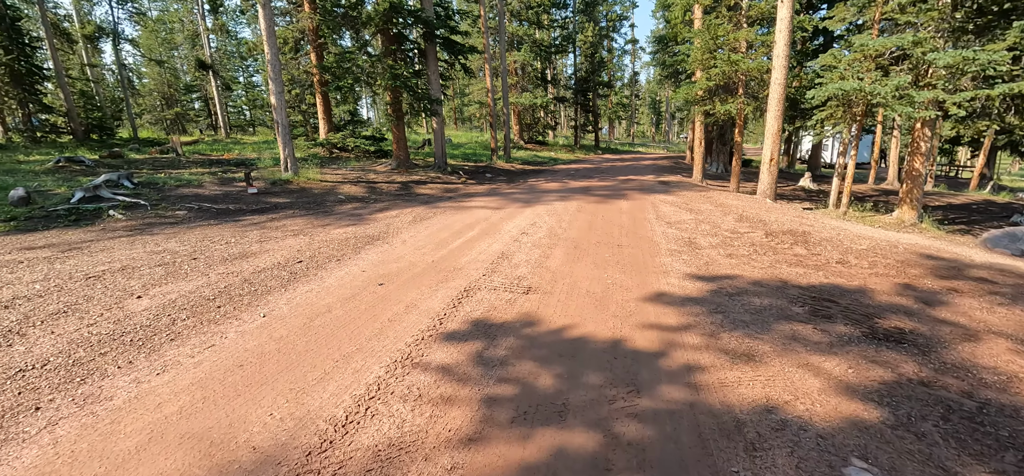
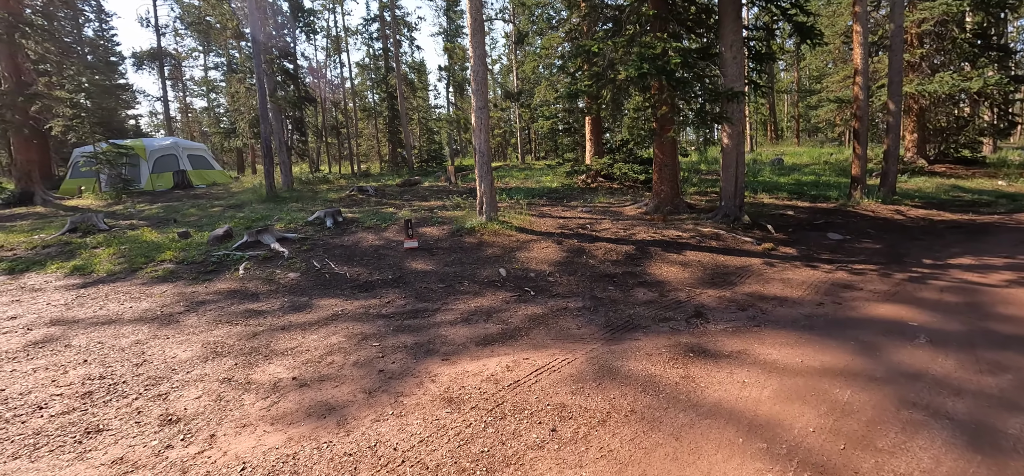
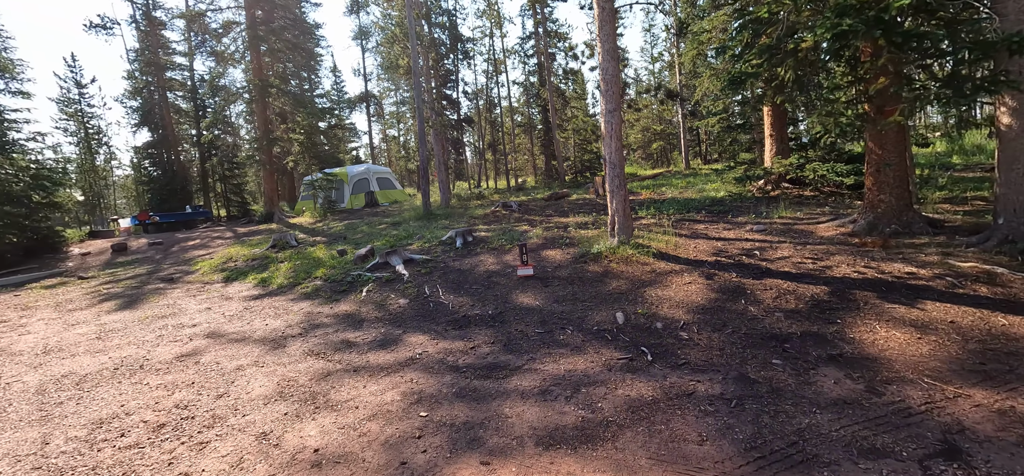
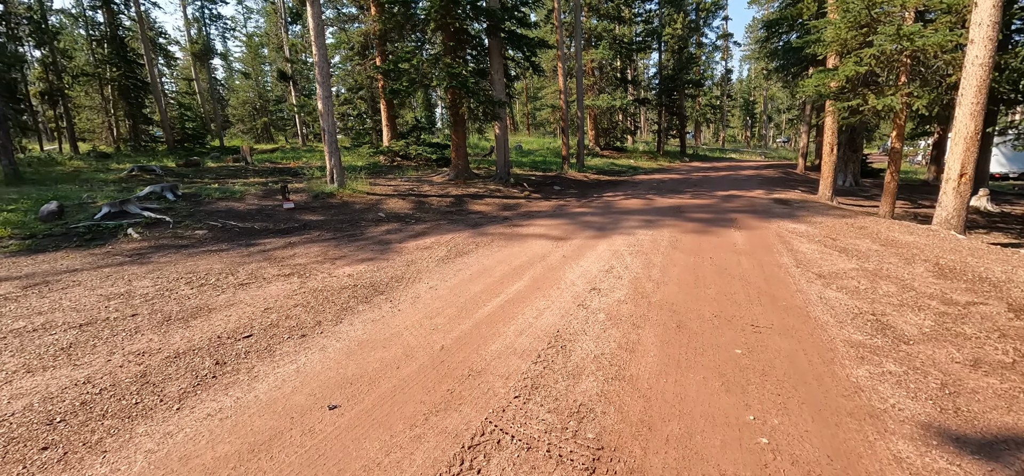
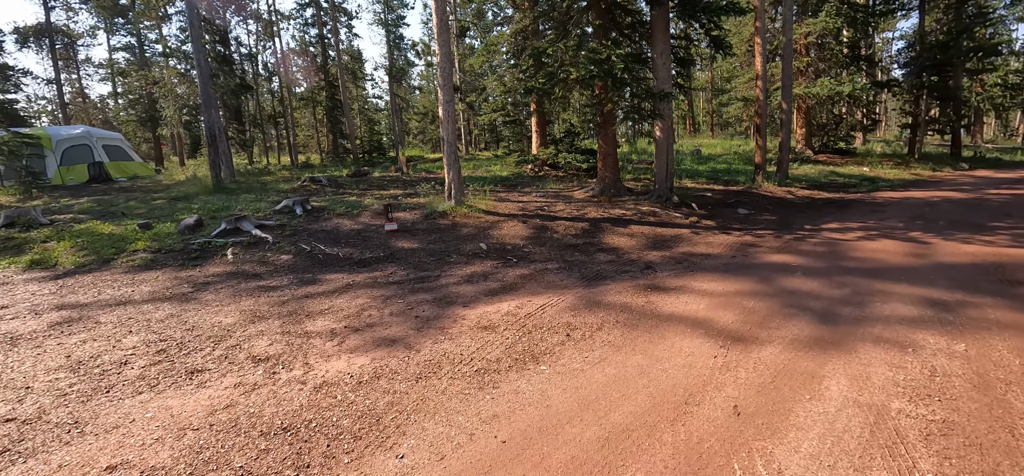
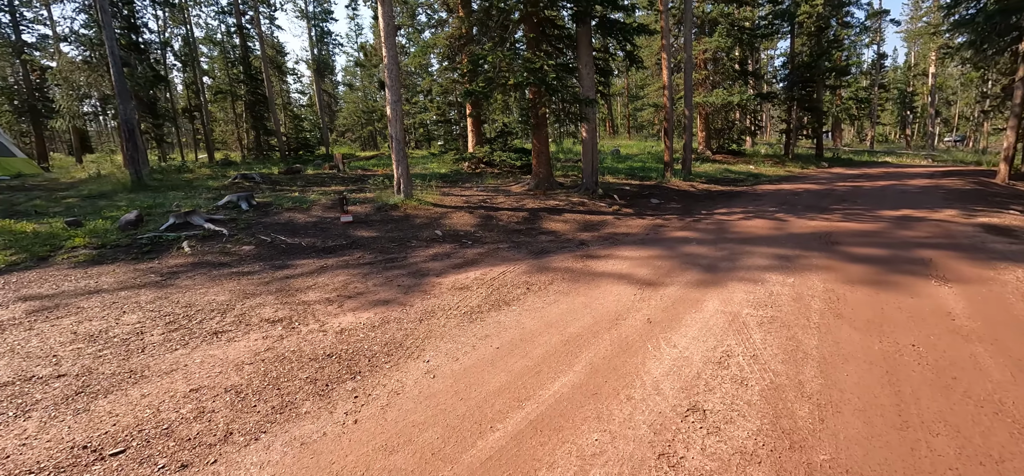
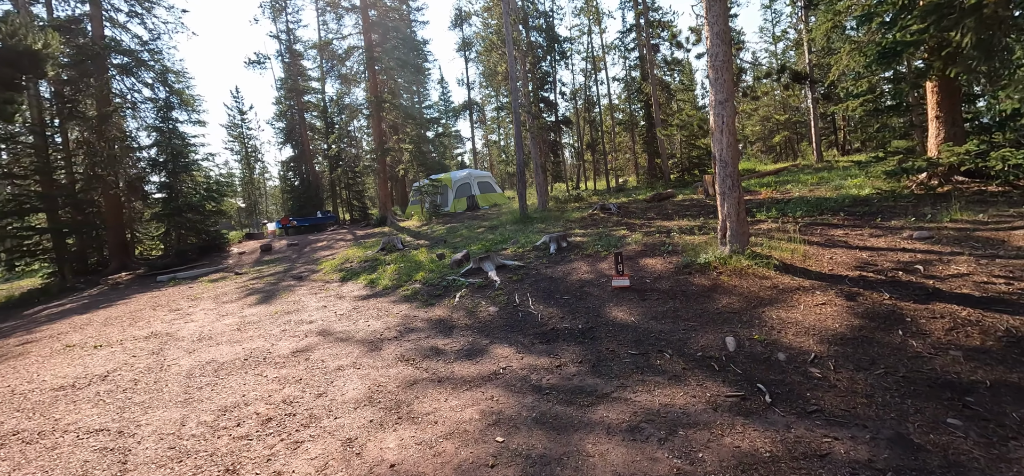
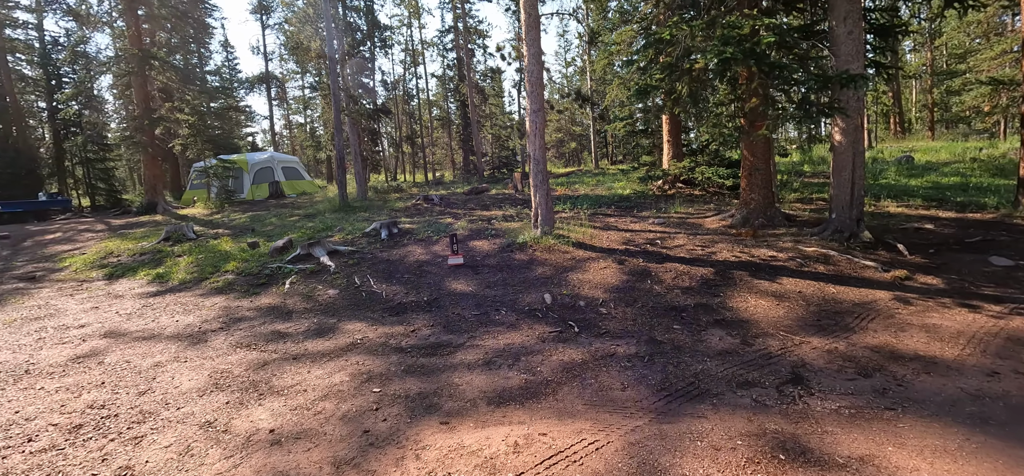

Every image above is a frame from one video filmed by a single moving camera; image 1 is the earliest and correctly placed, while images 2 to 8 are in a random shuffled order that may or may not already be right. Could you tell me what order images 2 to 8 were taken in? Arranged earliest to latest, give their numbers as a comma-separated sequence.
4, 6, 5, 2, 8, 3, 7
